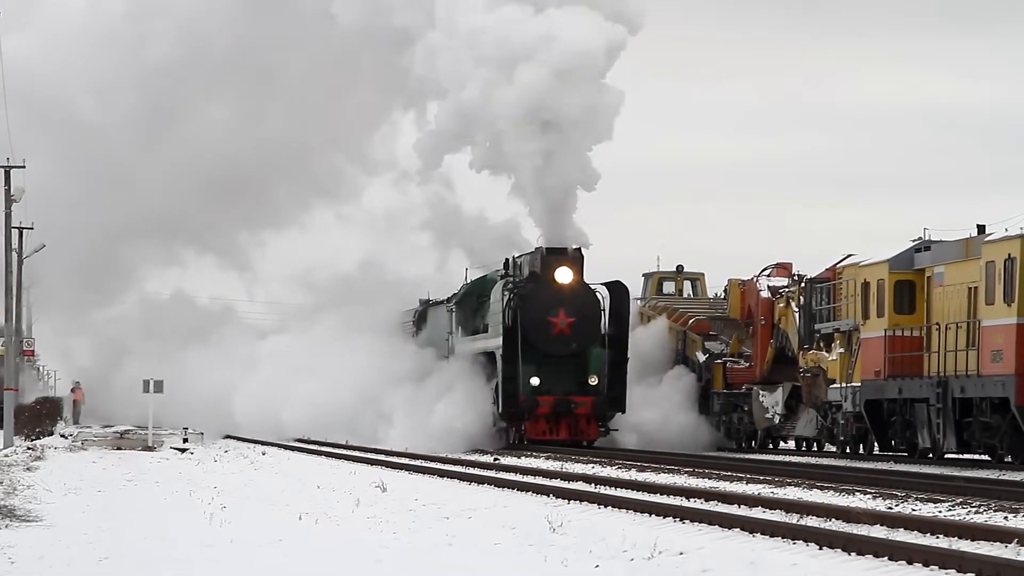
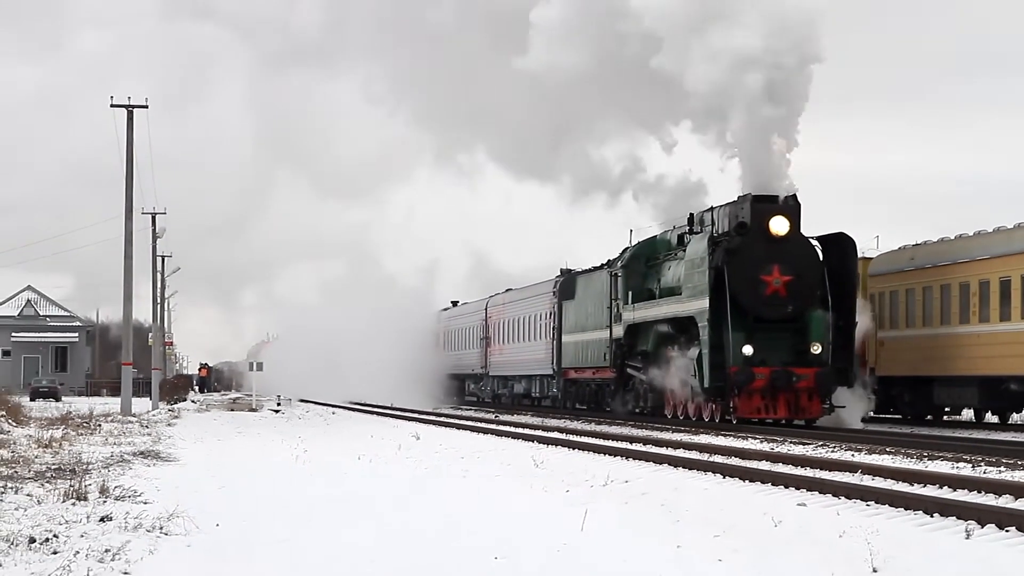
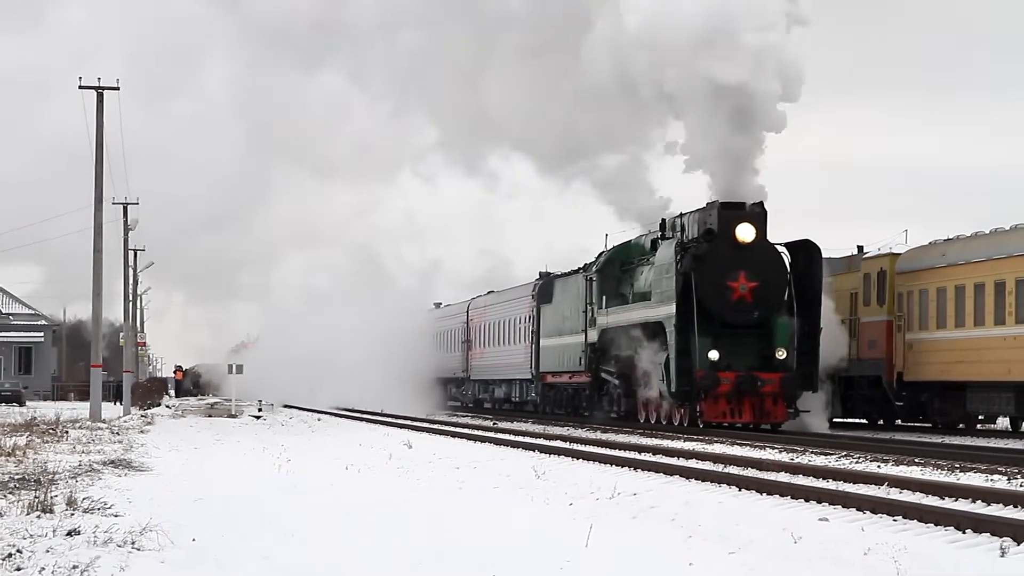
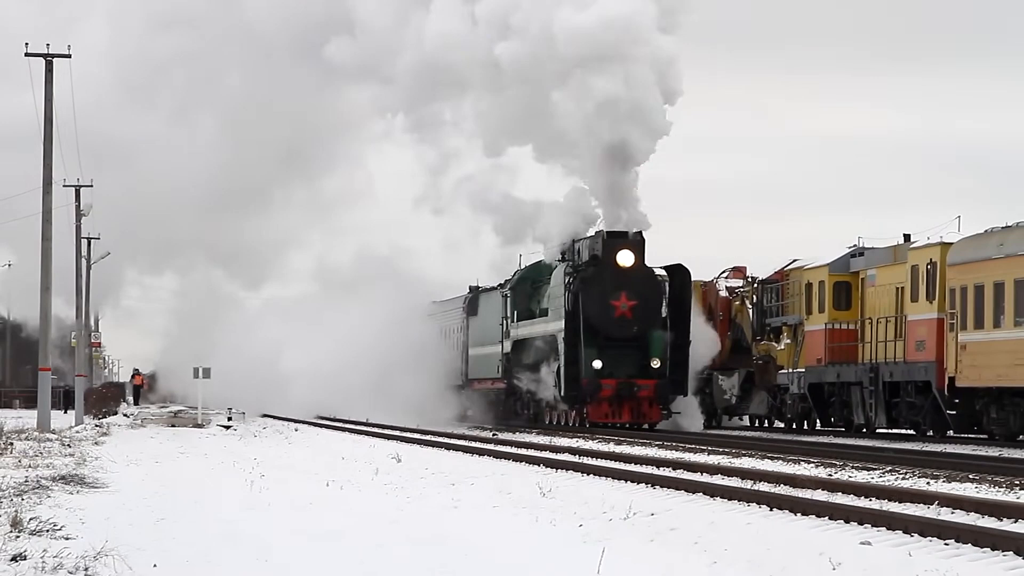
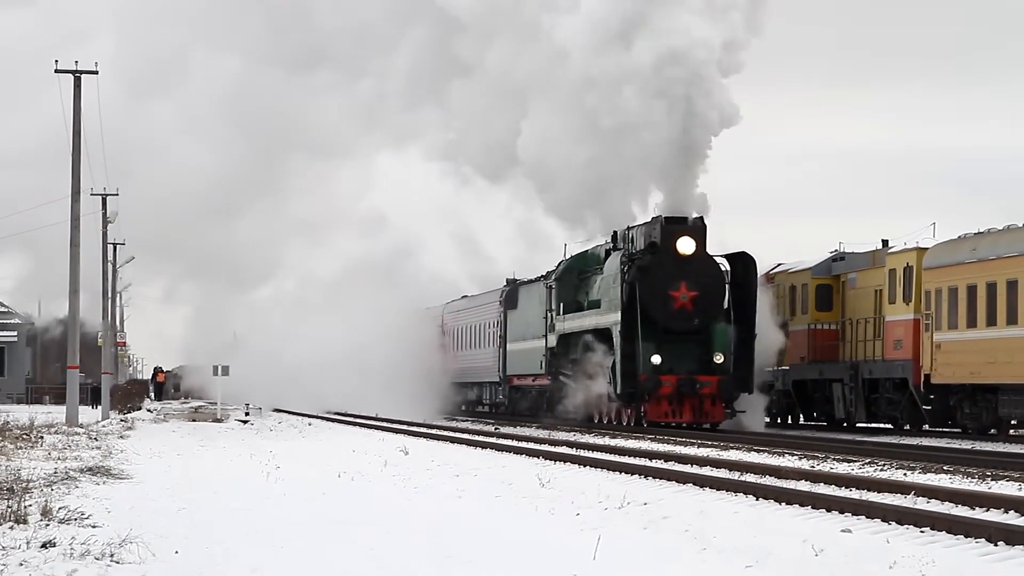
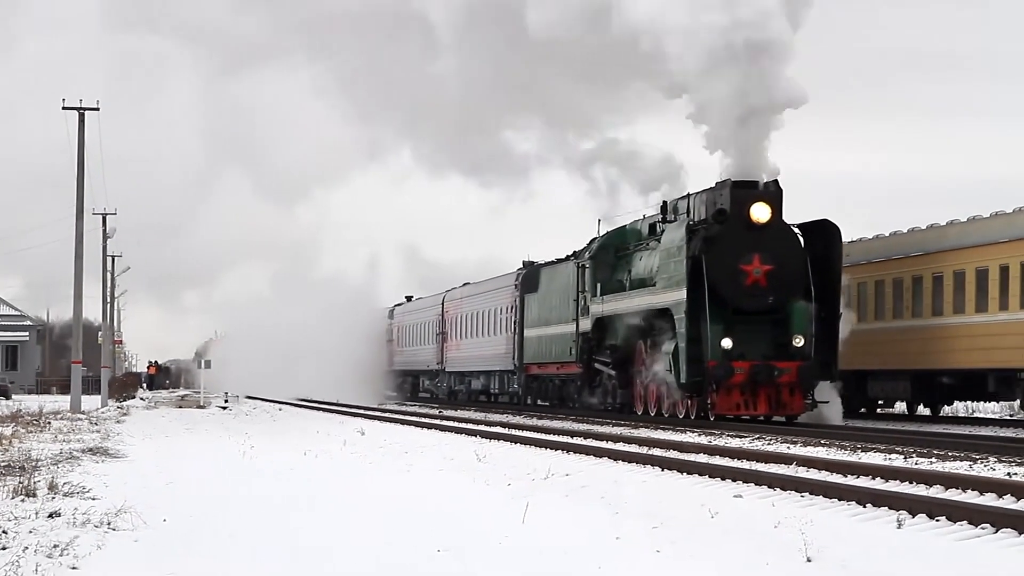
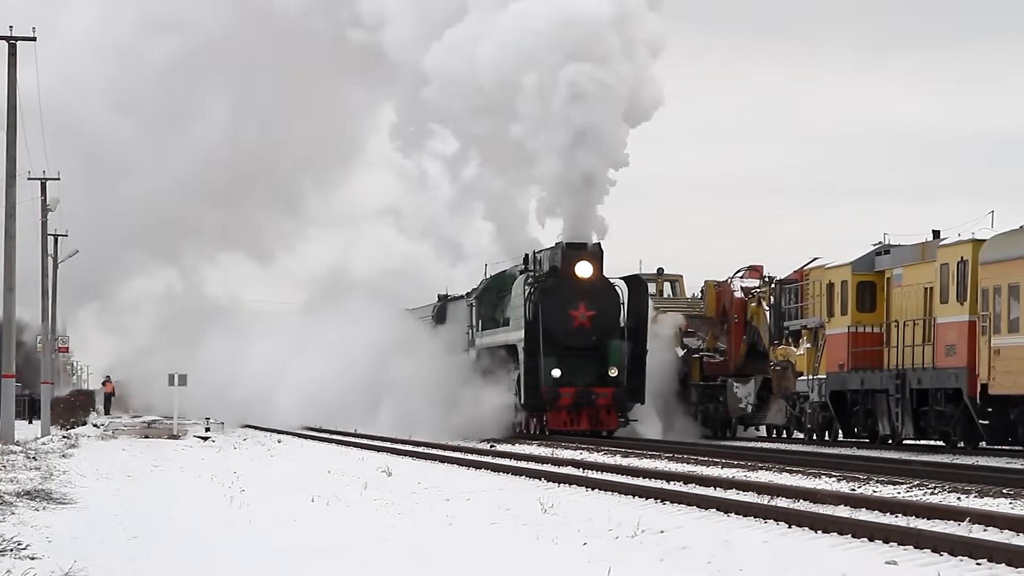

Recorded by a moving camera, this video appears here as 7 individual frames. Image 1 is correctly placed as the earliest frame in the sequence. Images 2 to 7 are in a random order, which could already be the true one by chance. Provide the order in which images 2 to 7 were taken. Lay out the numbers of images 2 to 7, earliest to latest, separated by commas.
7, 4, 5, 3, 2, 6
